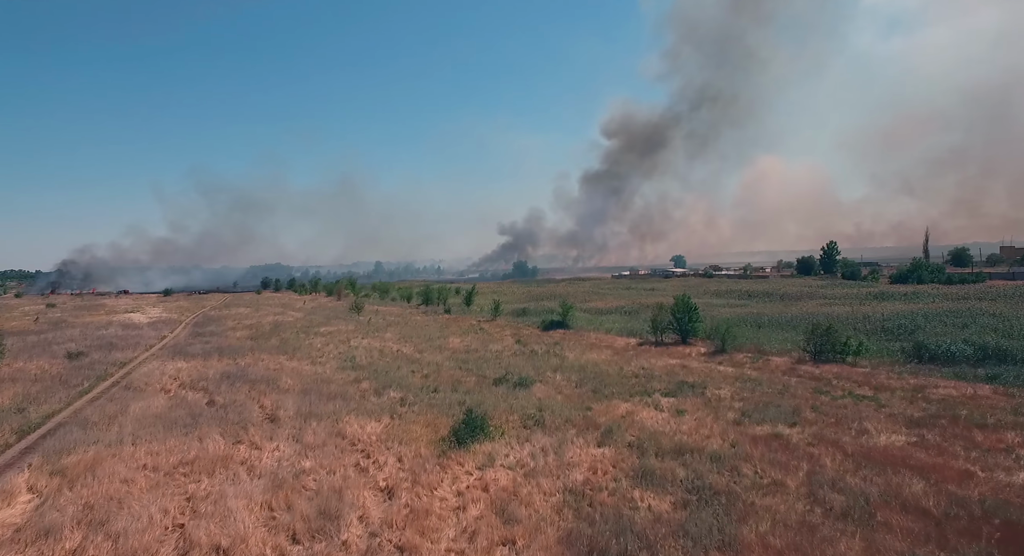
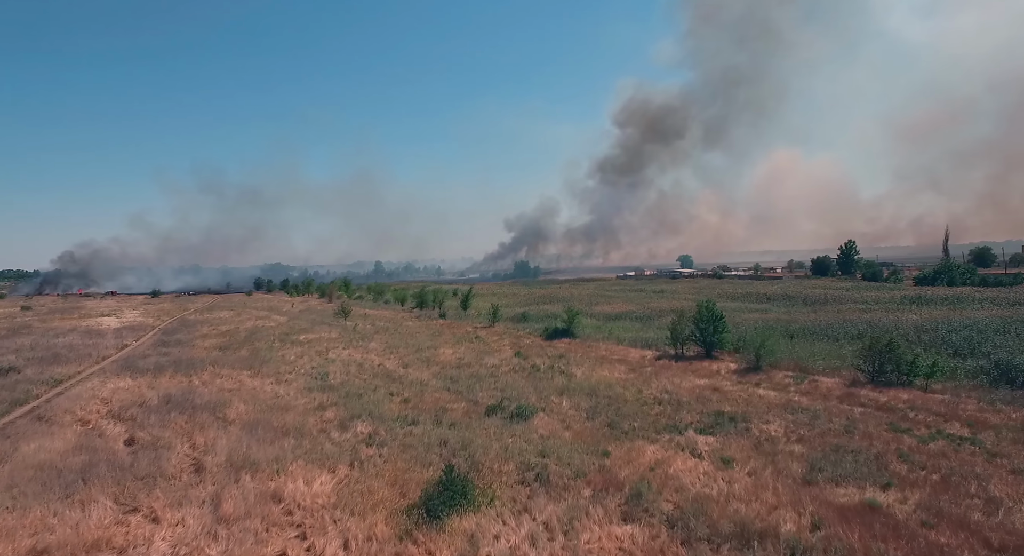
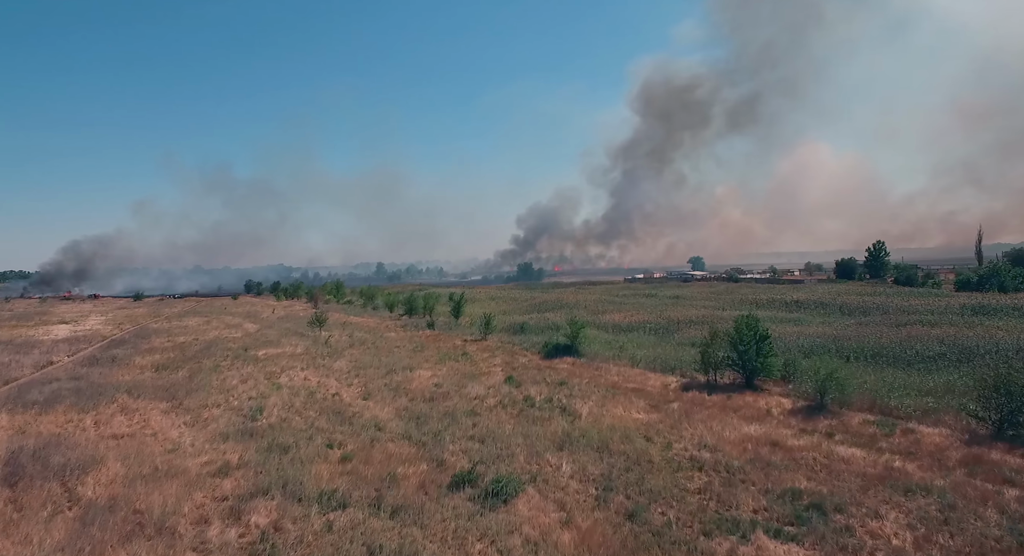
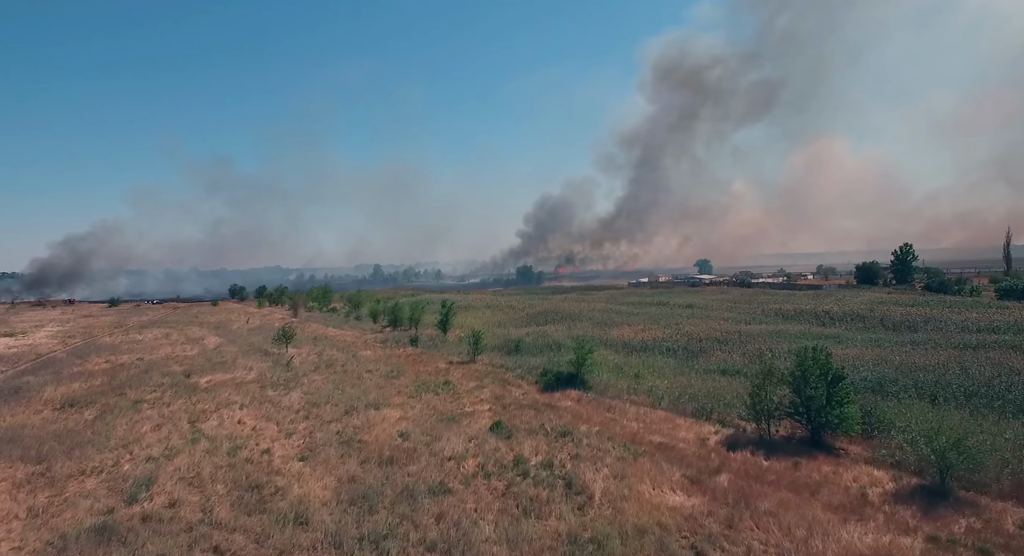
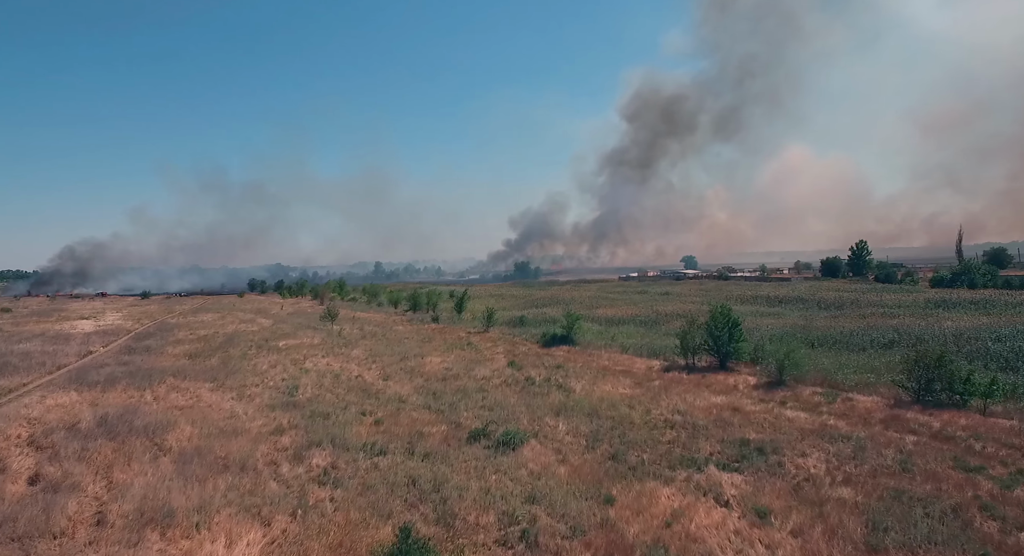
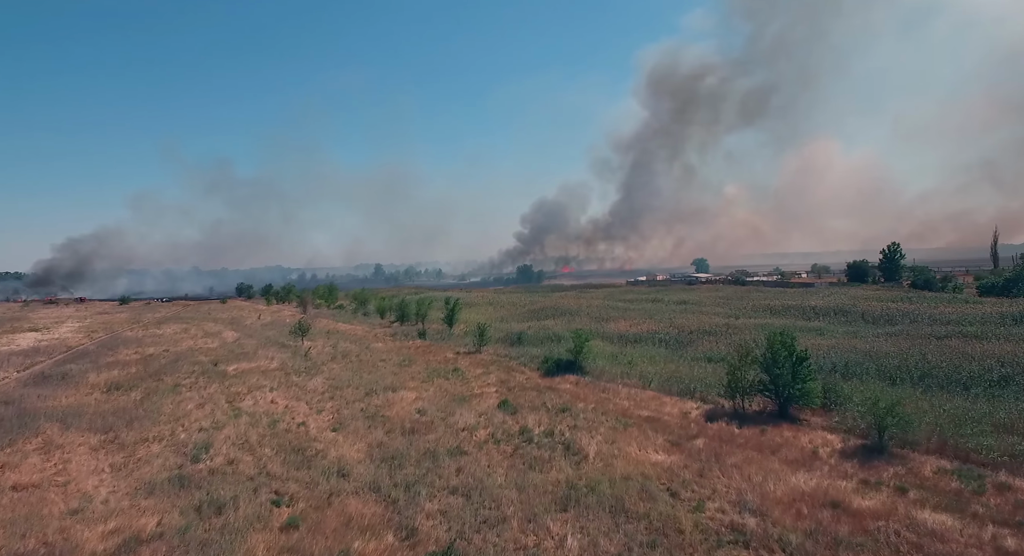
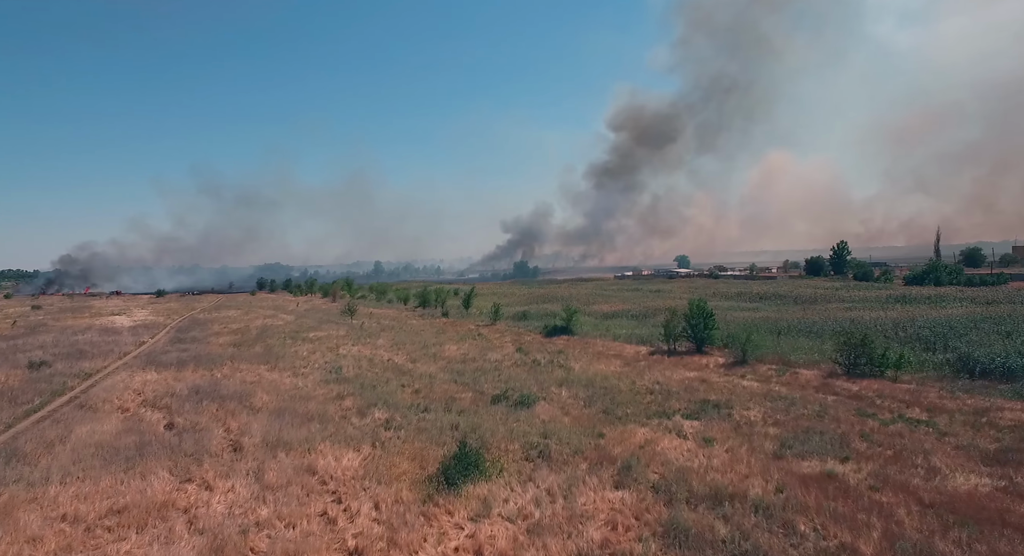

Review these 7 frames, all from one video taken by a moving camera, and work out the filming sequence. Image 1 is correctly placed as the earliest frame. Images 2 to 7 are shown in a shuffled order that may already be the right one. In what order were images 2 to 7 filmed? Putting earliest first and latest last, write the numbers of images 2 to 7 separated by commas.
7, 2, 5, 3, 6, 4
